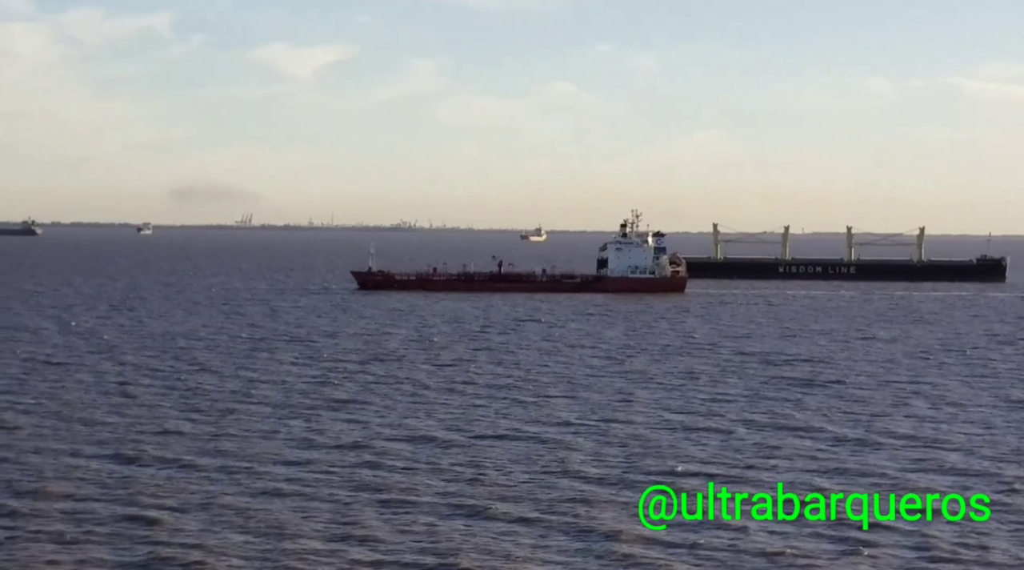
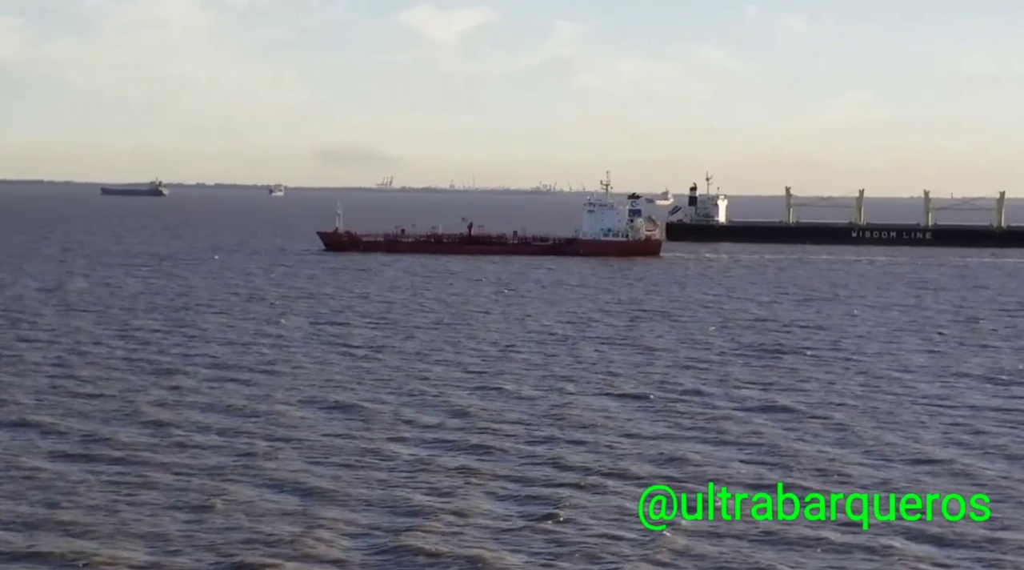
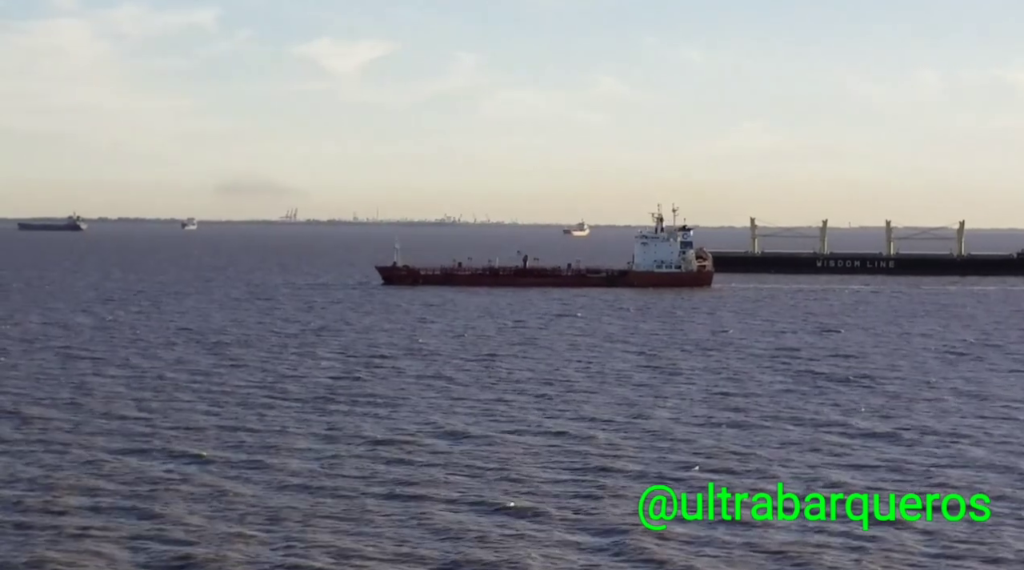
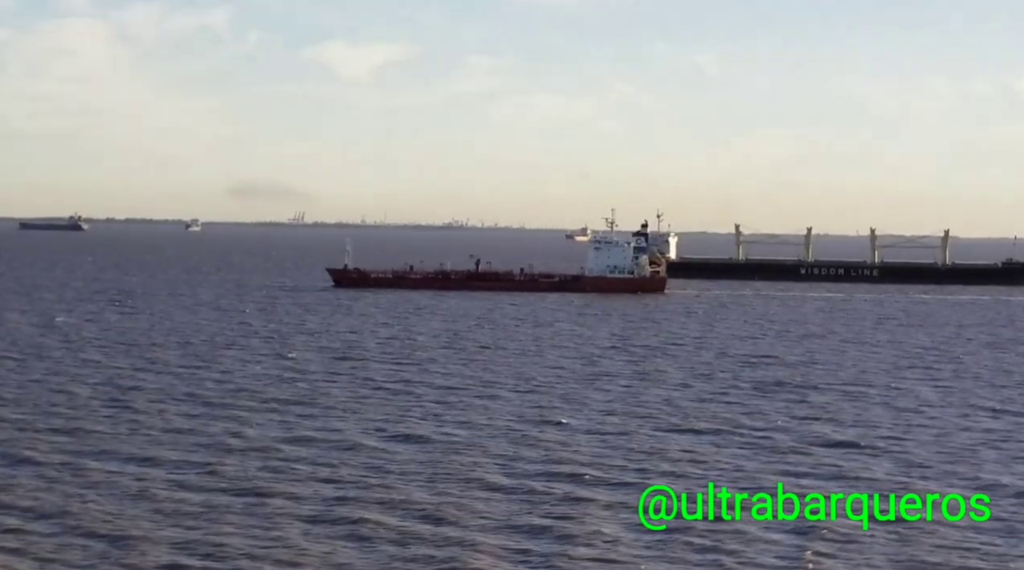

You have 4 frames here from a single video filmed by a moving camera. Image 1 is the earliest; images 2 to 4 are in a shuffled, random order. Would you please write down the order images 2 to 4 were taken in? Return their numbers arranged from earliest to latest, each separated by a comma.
3, 4, 2
